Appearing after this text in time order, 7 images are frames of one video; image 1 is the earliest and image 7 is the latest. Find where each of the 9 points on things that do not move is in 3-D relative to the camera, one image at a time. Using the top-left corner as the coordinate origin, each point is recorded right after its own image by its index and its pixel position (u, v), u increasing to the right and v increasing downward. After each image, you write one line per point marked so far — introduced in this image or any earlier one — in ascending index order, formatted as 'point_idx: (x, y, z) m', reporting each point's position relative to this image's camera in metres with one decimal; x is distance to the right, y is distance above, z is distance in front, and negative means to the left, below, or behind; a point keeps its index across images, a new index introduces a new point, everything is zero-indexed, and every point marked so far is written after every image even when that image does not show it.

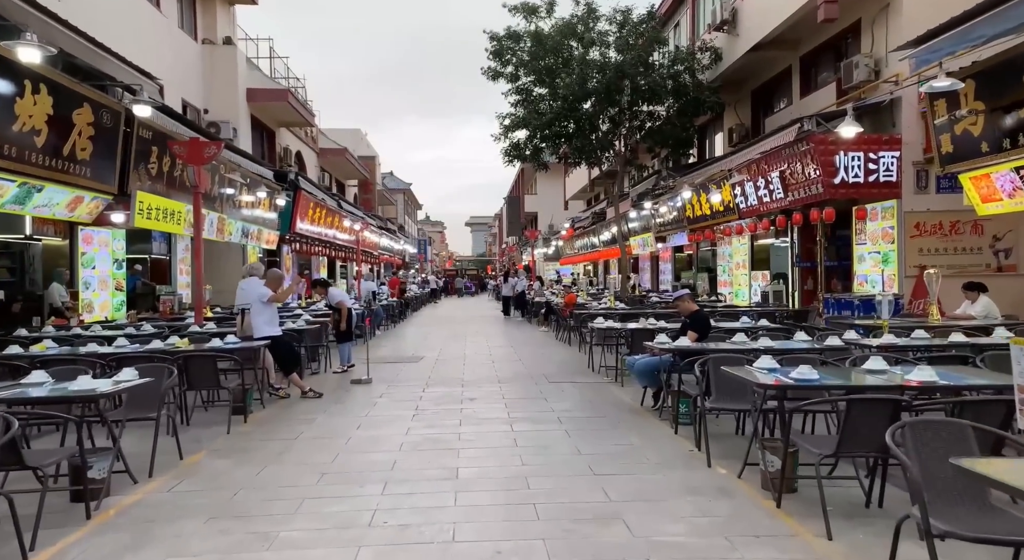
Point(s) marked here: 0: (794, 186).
0: (+5.1, +1.7, +14.2) m
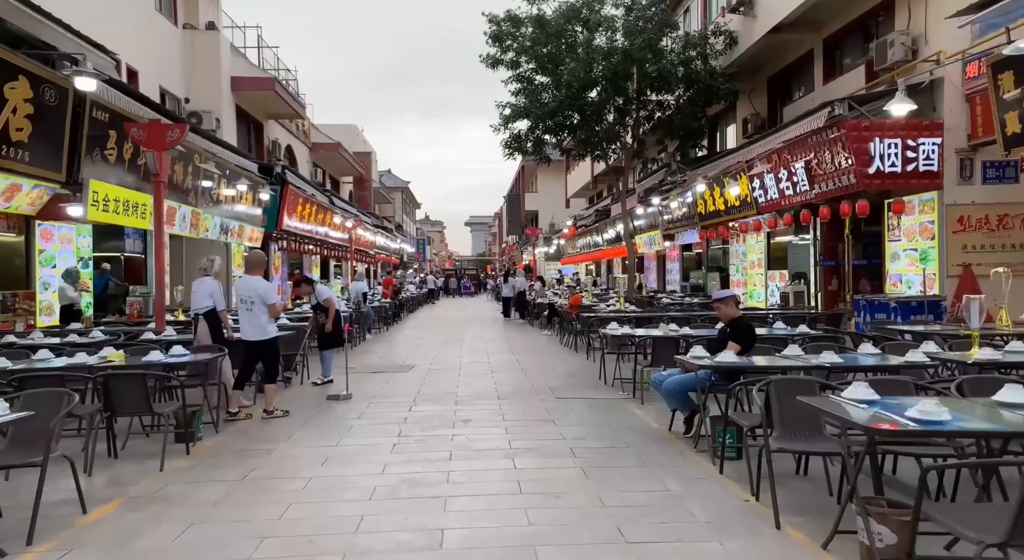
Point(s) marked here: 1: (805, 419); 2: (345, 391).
0: (+5.1, +1.7, +13.0) m
1: (+1.7, -0.8, +4.4) m
2: (-1.8, -1.2, +8.3) m
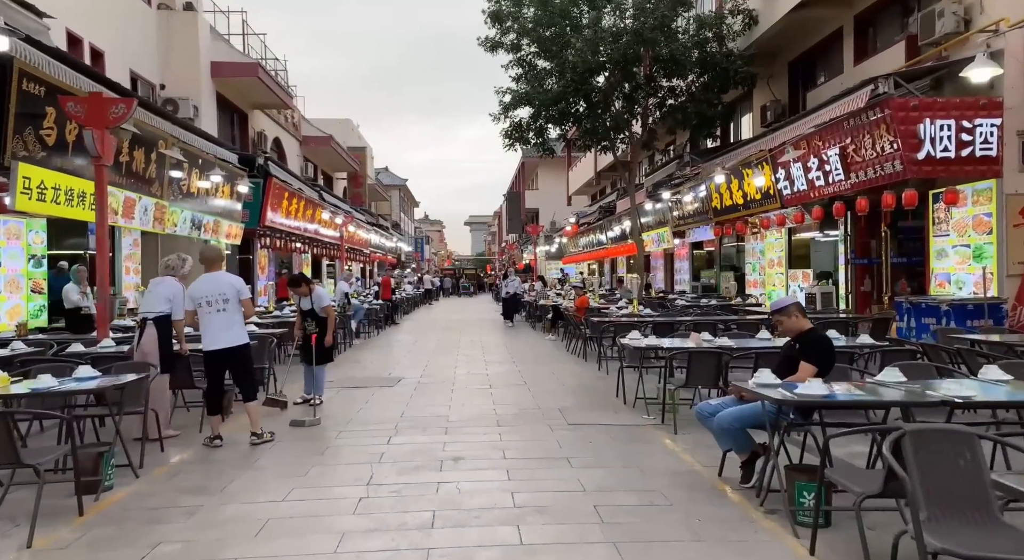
0: (+5.1, +1.7, +11.6) m
1: (+1.7, -0.8, +3.0) m
2: (-1.7, -1.2, +6.9) m
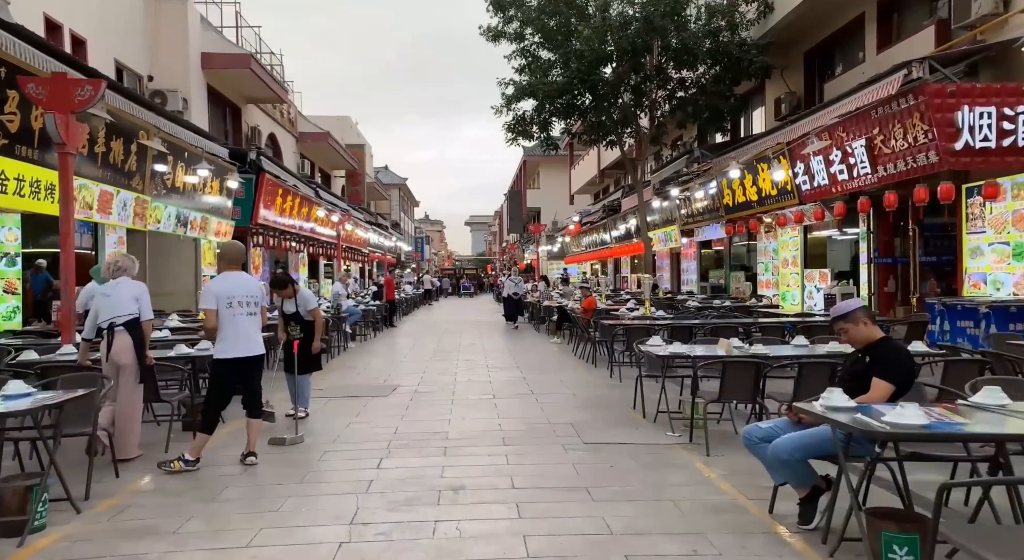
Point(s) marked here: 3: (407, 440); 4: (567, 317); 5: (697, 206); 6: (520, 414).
0: (+5.2, +1.7, +10.9) m
1: (+1.8, -0.8, +2.3) m
2: (-1.7, -1.2, +6.2) m
3: (-0.8, -1.2, +5.8) m
4: (+1.0, -0.7, +14.7) m
5: (+4.5, +1.8, +19.1) m
6: (+0.1, -1.2, +6.9) m
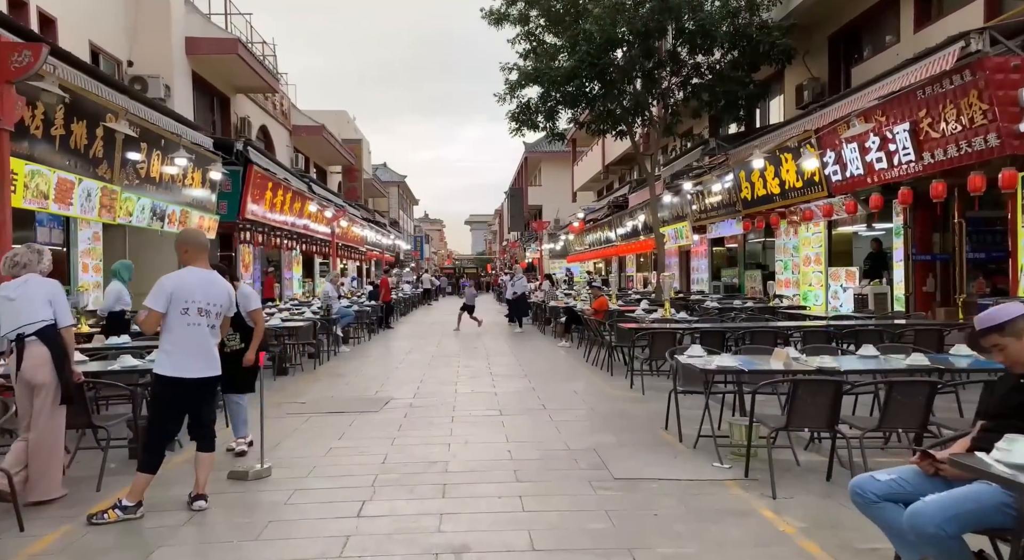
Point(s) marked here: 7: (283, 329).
0: (+5.3, +1.7, +9.8) m
1: (+1.9, -0.8, +1.2) m
2: (-1.6, -1.2, +5.1) m
3: (-0.7, -1.2, +4.8) m
4: (+1.1, -0.7, +13.7) m
5: (+4.6, +1.8, +18.1) m
6: (+0.2, -1.2, +5.8) m
7: (-3.0, -0.6, +10.1) m
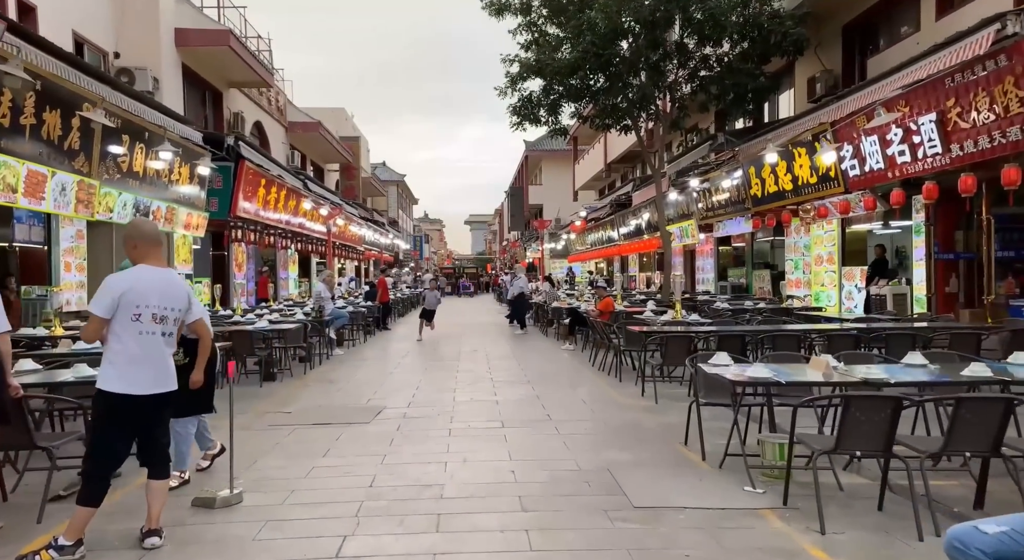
0: (+5.3, +1.7, +9.2) m
1: (+1.9, -0.8, +0.6) m
2: (-1.6, -1.2, +4.5) m
3: (-0.7, -1.2, +4.2) m
4: (+1.1, -0.7, +13.1) m
5: (+4.6, +1.8, +17.5) m
6: (+0.2, -1.2, +5.3) m
7: (-2.9, -0.6, +9.5) m
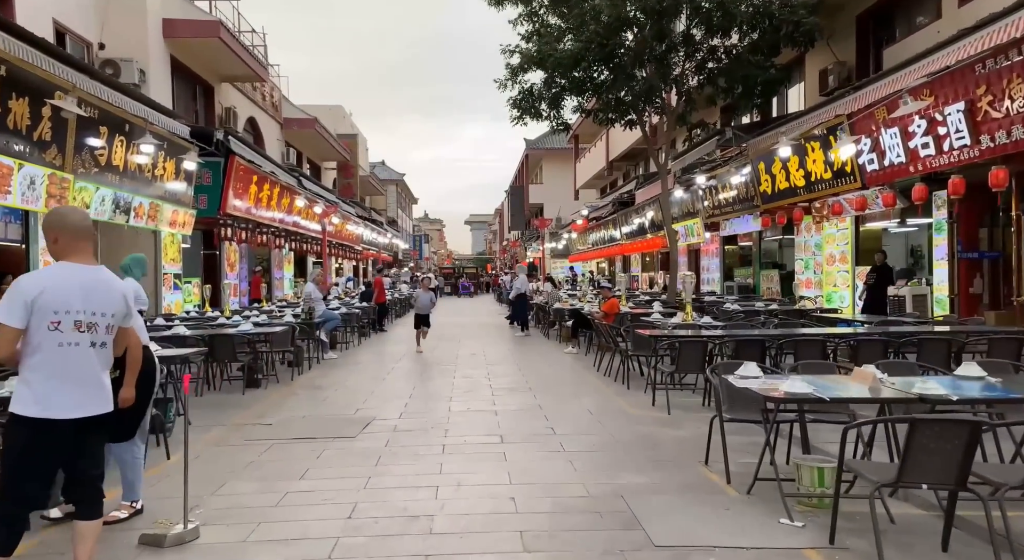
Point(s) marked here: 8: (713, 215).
0: (+5.3, +1.7, +8.6) m
1: (+1.9, -0.8, 0.0) m
2: (-1.6, -1.2, +3.9) m
3: (-0.7, -1.2, +3.6) m
4: (+1.1, -0.7, +12.5) m
5: (+4.6, +1.8, +16.9) m
6: (+0.2, -1.2, +4.7) m
7: (-2.9, -0.6, +8.9) m
8: (+4.8, +1.5, +18.5) m
